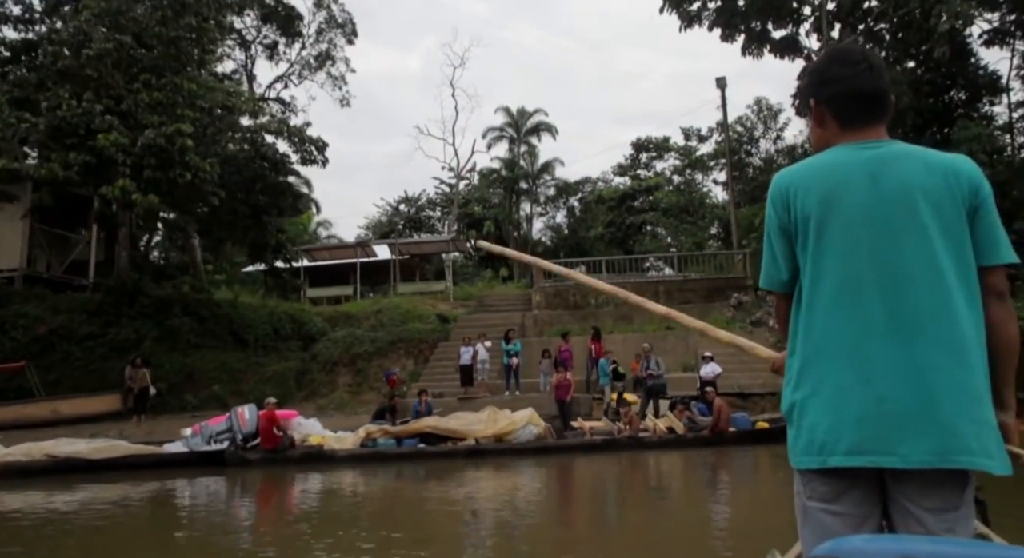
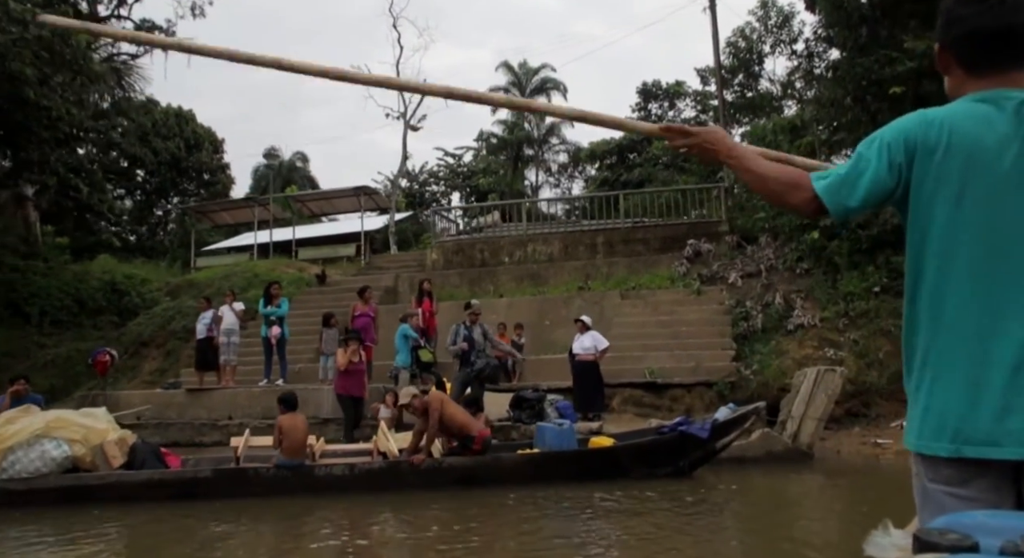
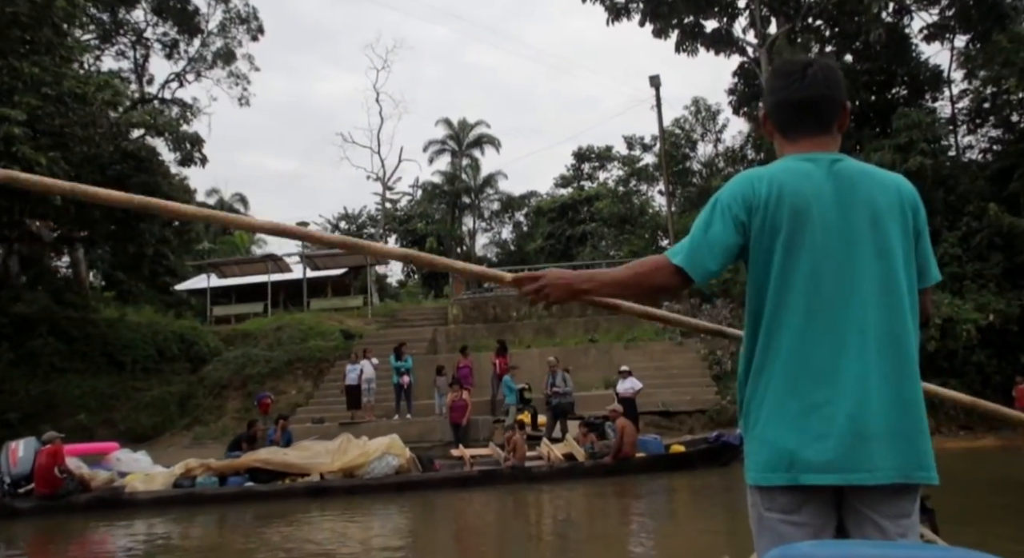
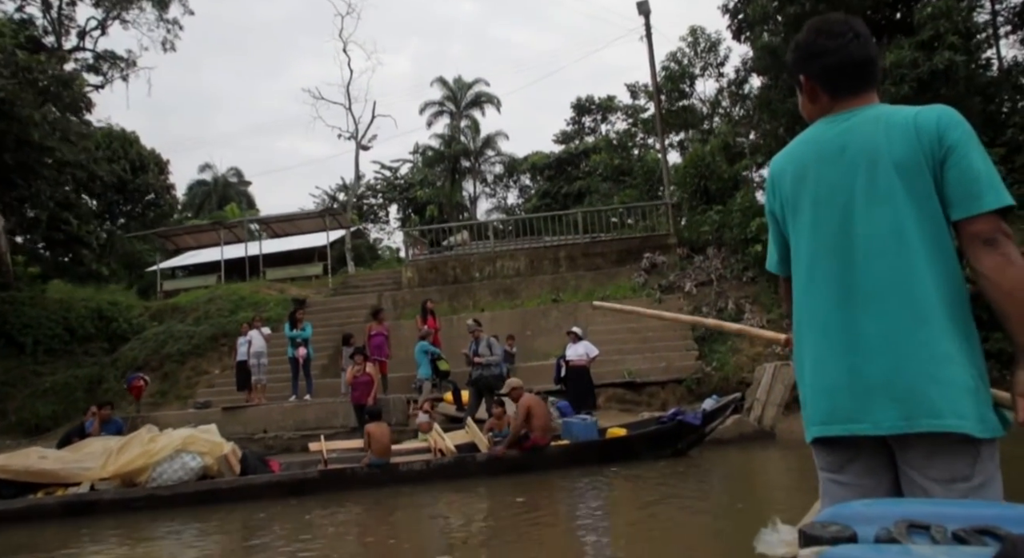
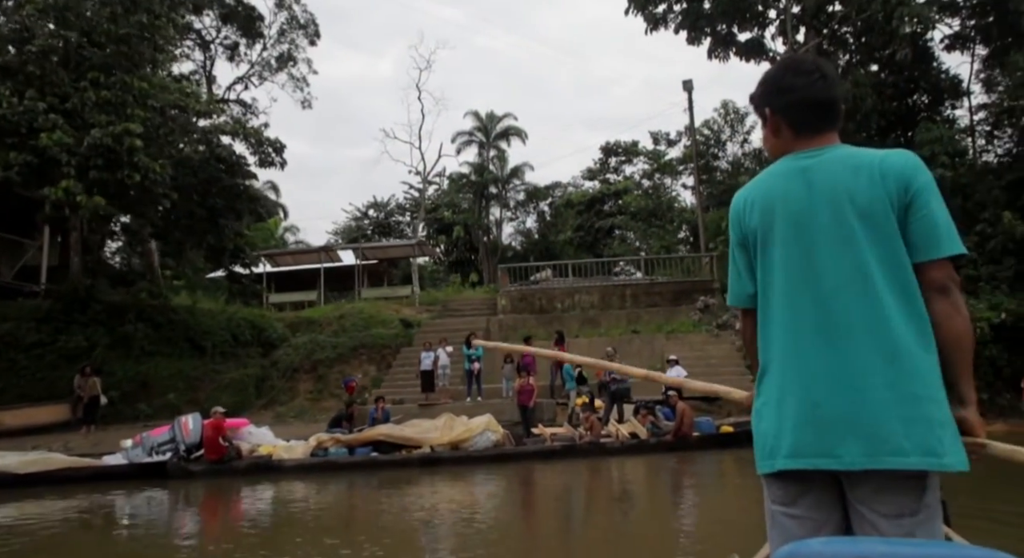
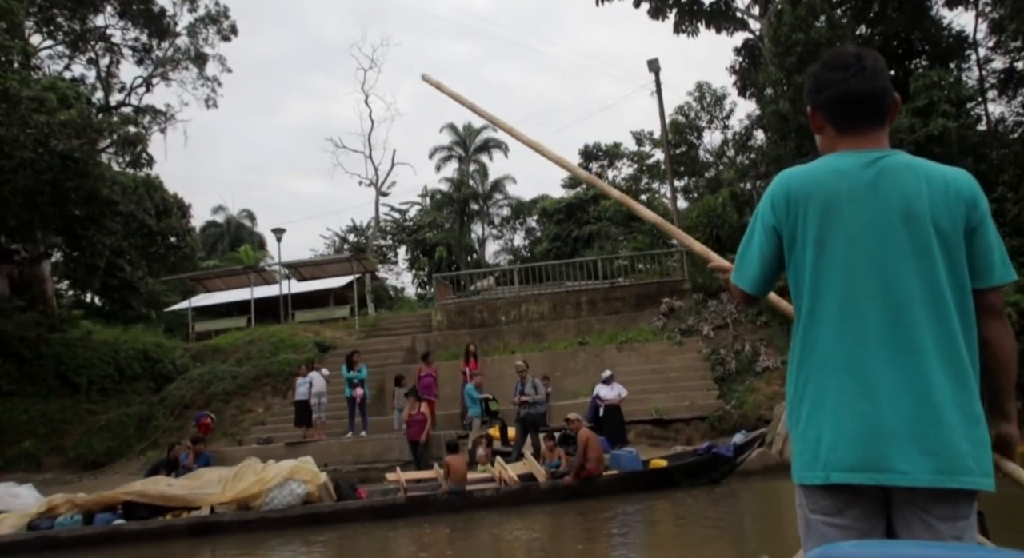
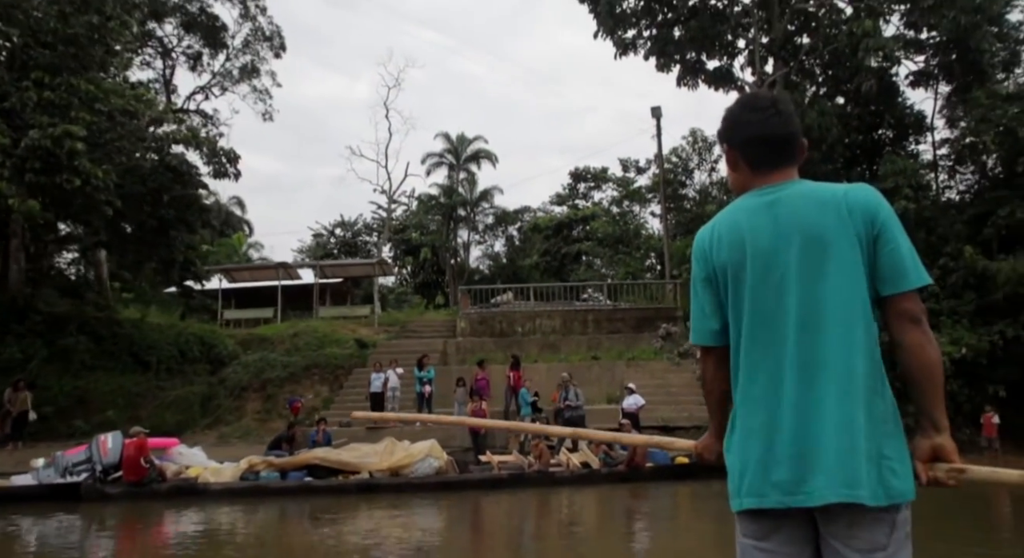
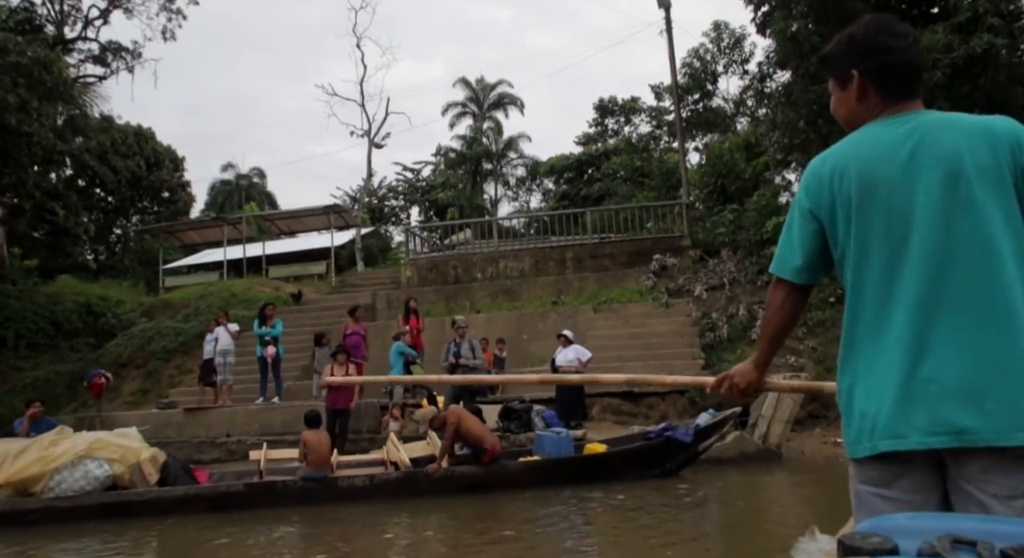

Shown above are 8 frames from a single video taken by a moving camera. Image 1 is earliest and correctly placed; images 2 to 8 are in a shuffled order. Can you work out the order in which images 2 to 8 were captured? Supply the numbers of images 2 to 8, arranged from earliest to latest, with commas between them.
5, 7, 3, 6, 4, 8, 2
